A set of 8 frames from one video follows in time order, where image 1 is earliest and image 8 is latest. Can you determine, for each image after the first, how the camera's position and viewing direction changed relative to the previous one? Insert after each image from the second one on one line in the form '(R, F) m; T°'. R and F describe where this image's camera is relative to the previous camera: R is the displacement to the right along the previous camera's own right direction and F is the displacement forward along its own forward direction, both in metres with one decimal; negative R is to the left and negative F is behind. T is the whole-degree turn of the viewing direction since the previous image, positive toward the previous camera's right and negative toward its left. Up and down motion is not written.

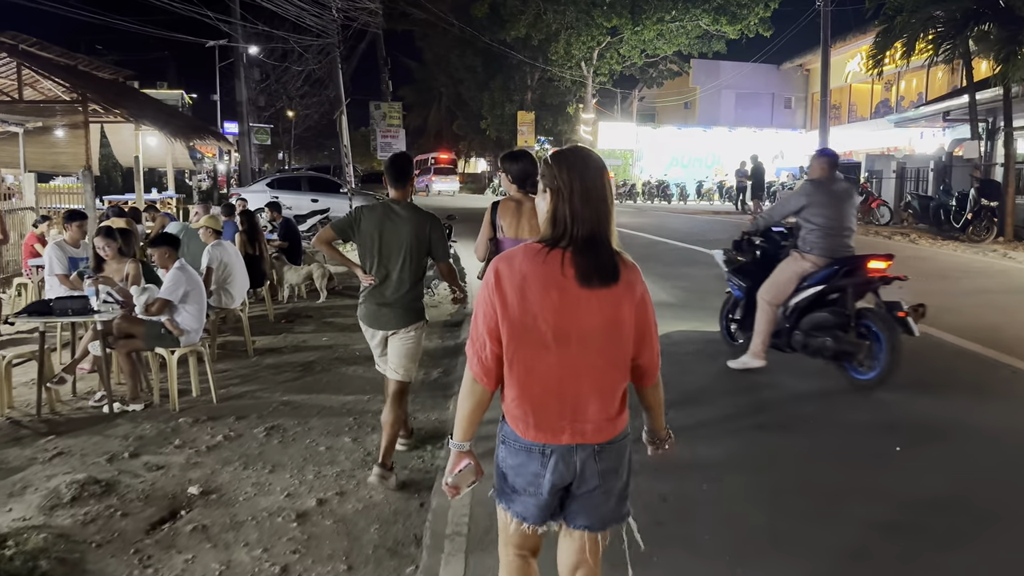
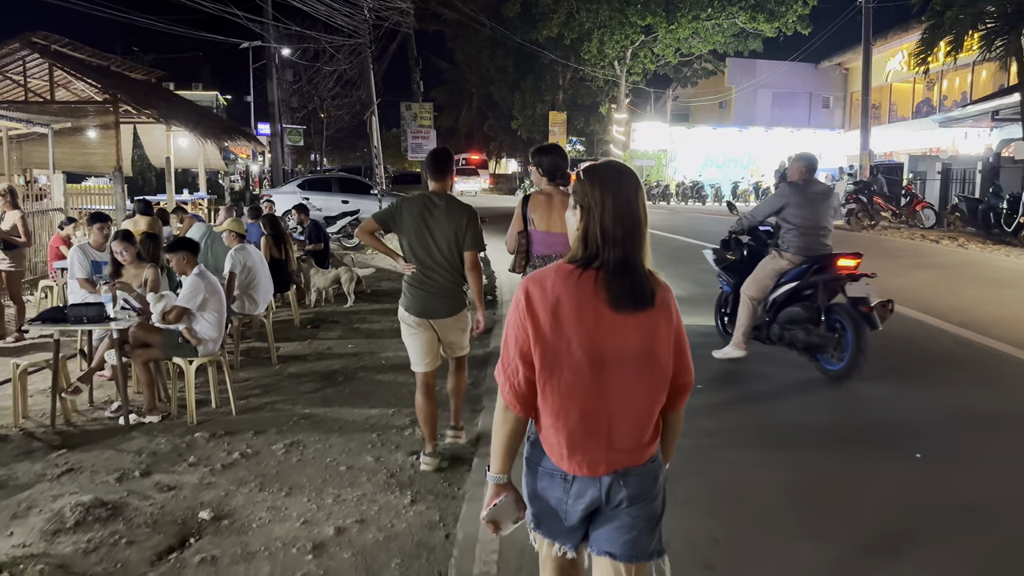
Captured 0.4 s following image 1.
(0.0, +0.3) m; -2°
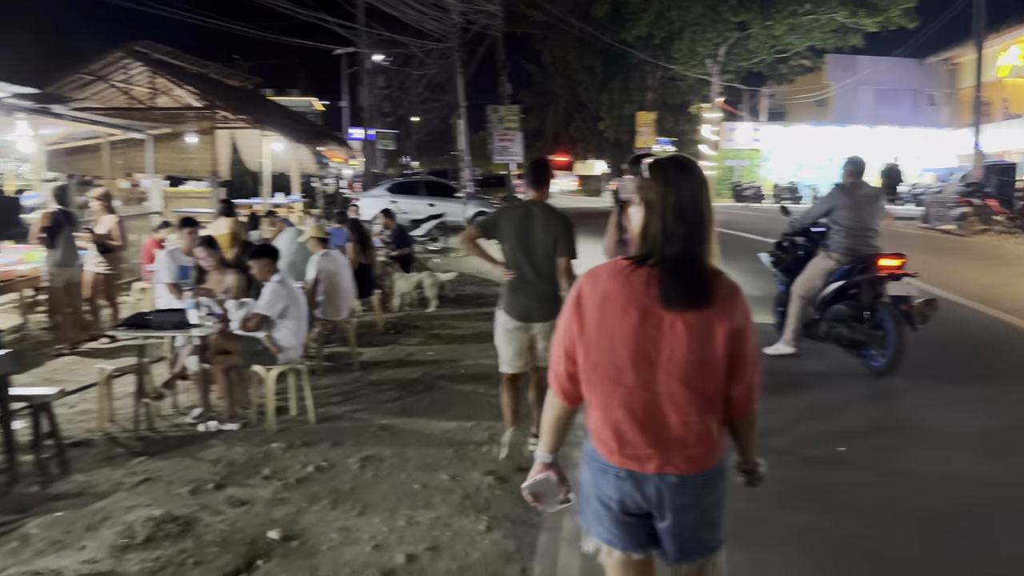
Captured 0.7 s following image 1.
(0.0, +0.3) m; -6°
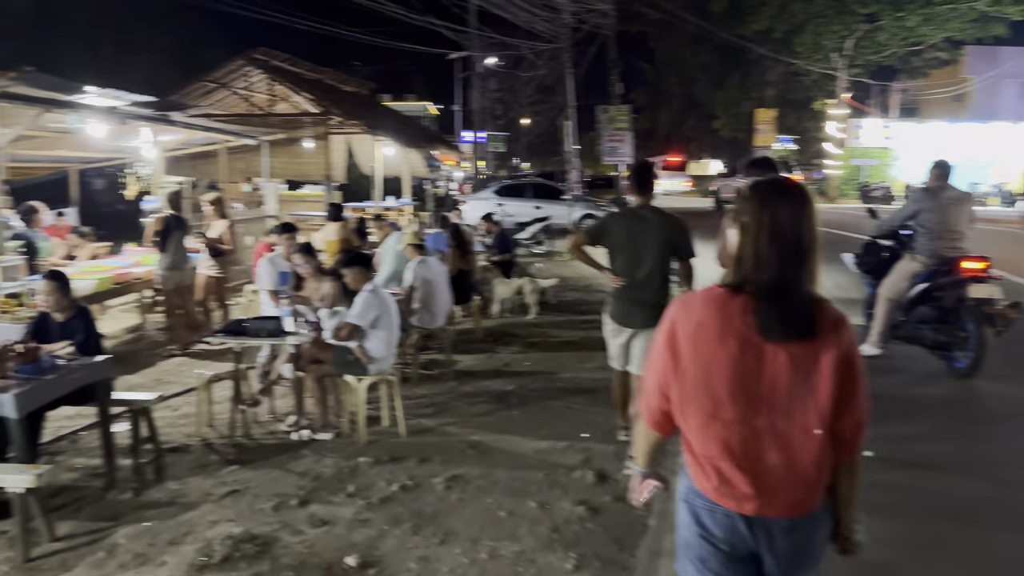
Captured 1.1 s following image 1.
(+0.1, +0.3) m; -8°
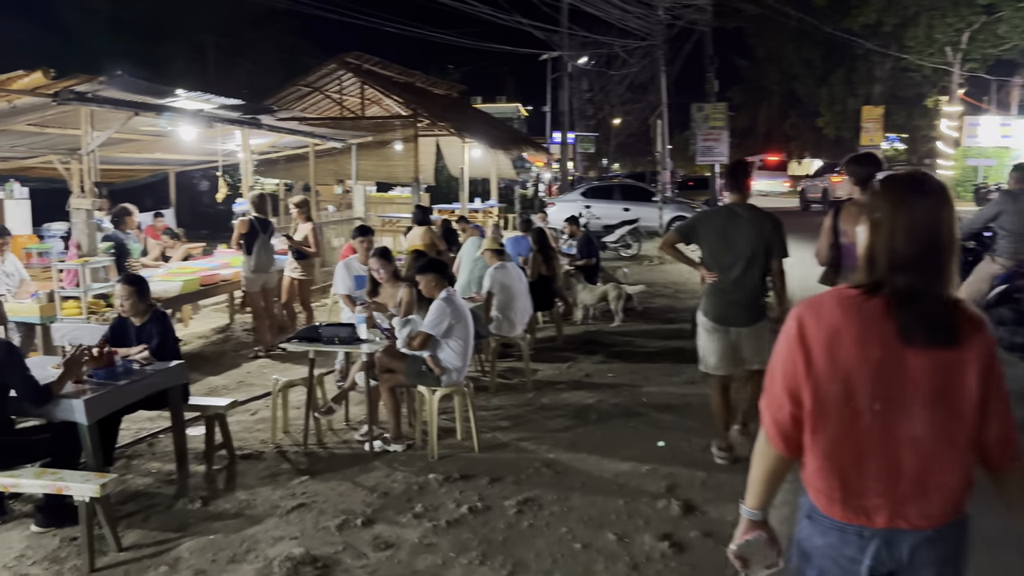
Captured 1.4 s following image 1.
(+0.1, +0.3) m; -6°
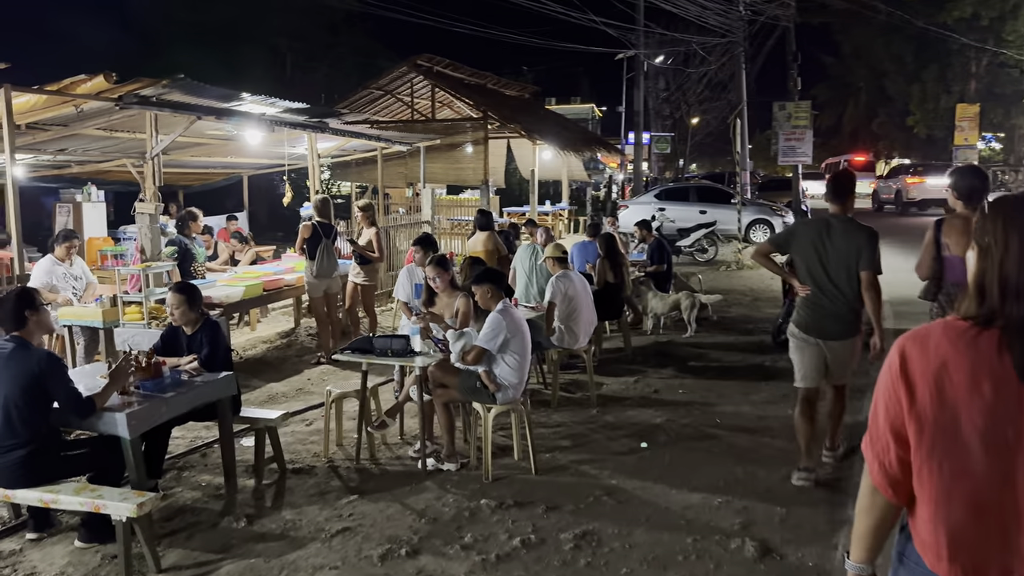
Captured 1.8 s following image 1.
(+0.1, +0.3) m; -5°
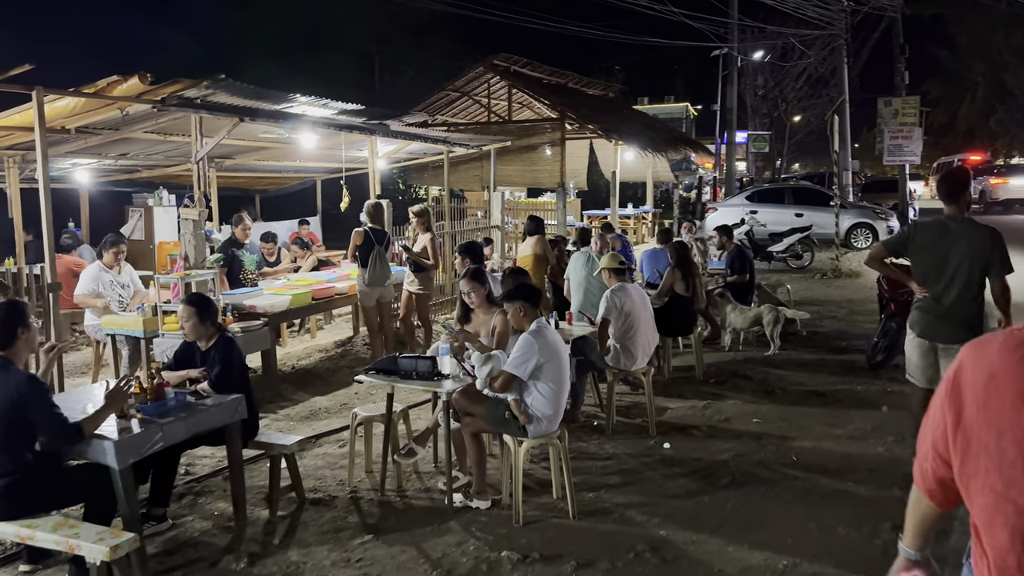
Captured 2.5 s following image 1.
(+0.3, +0.6) m; -6°
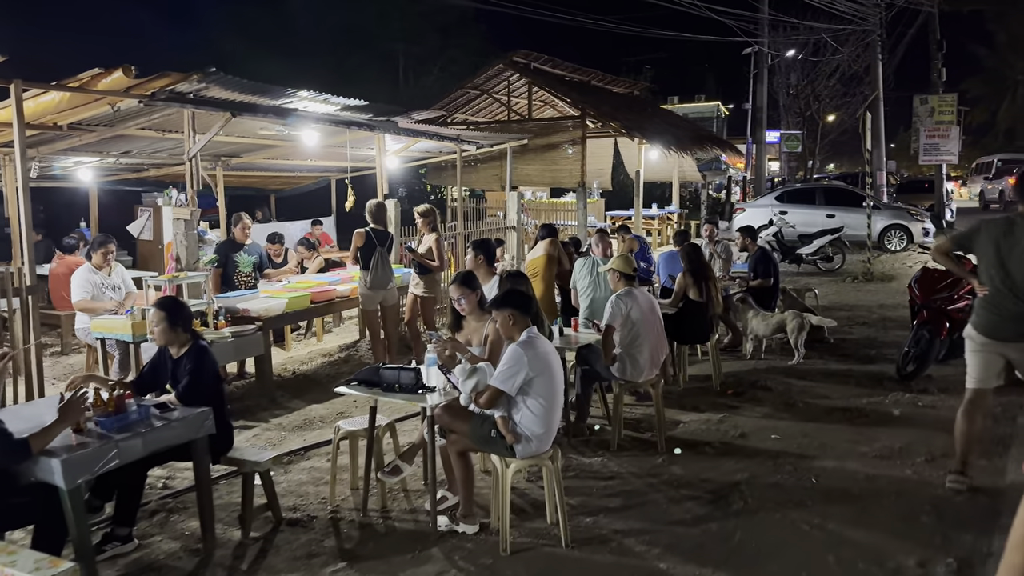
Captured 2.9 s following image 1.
(+0.2, +0.4) m; -2°
